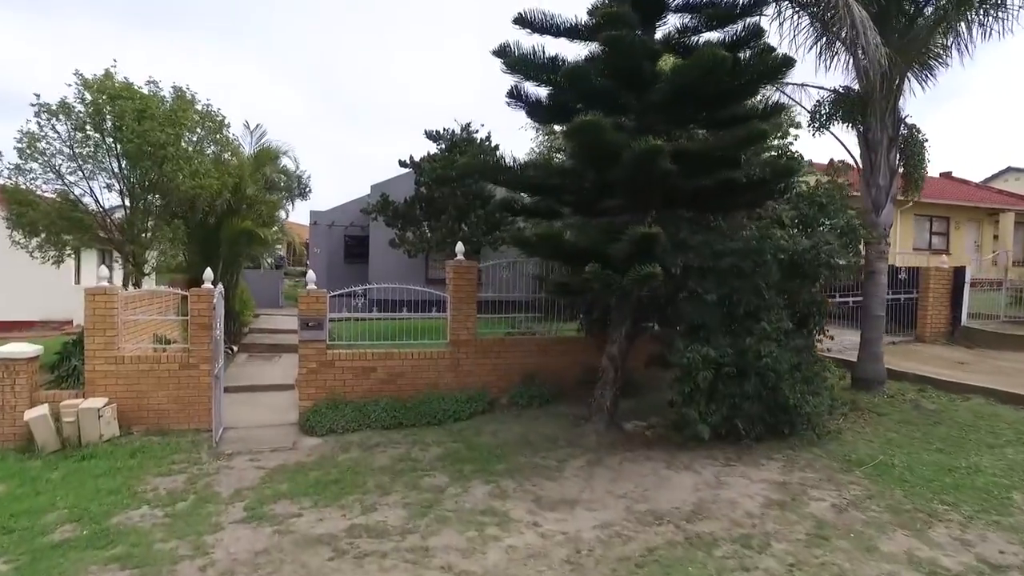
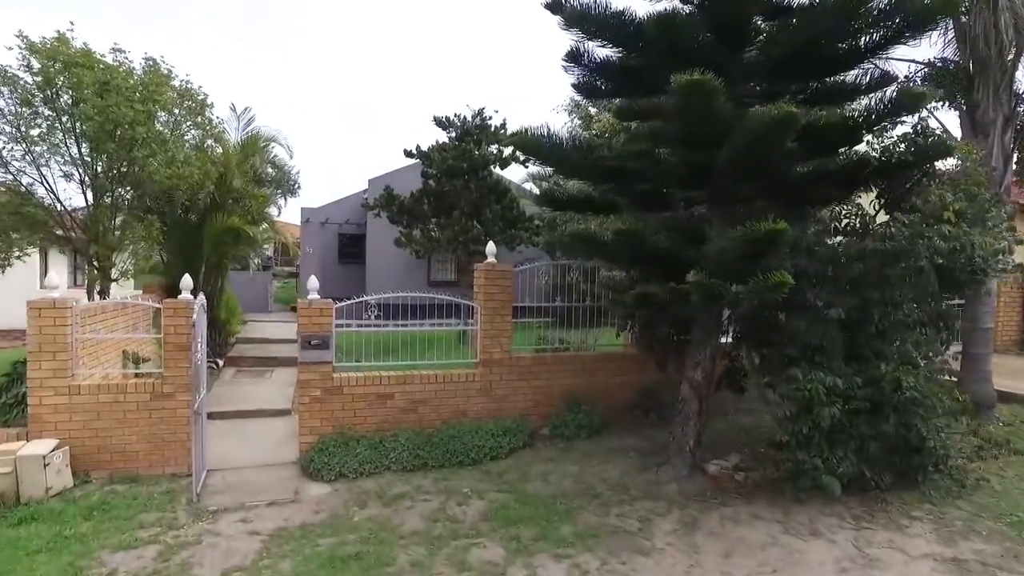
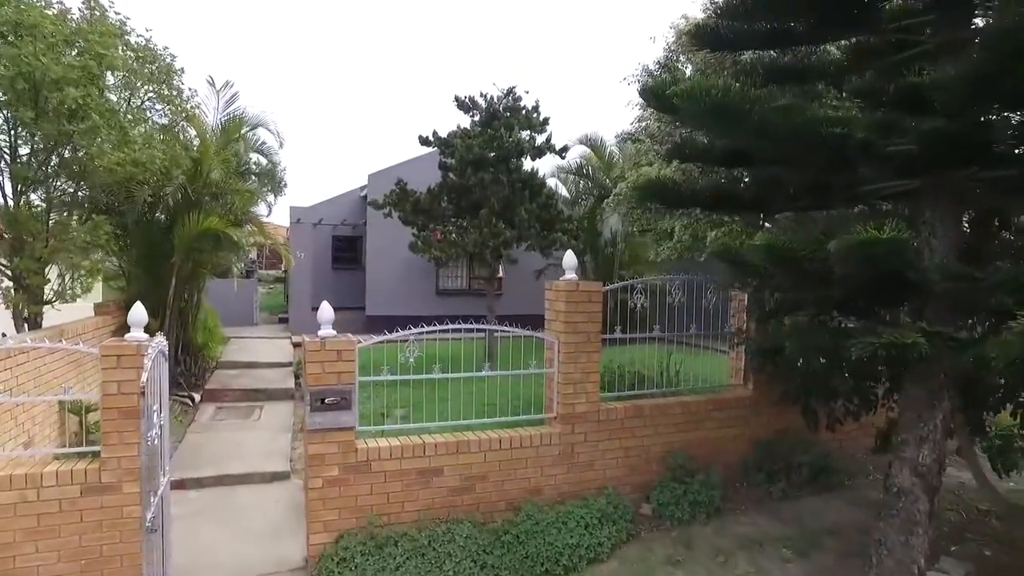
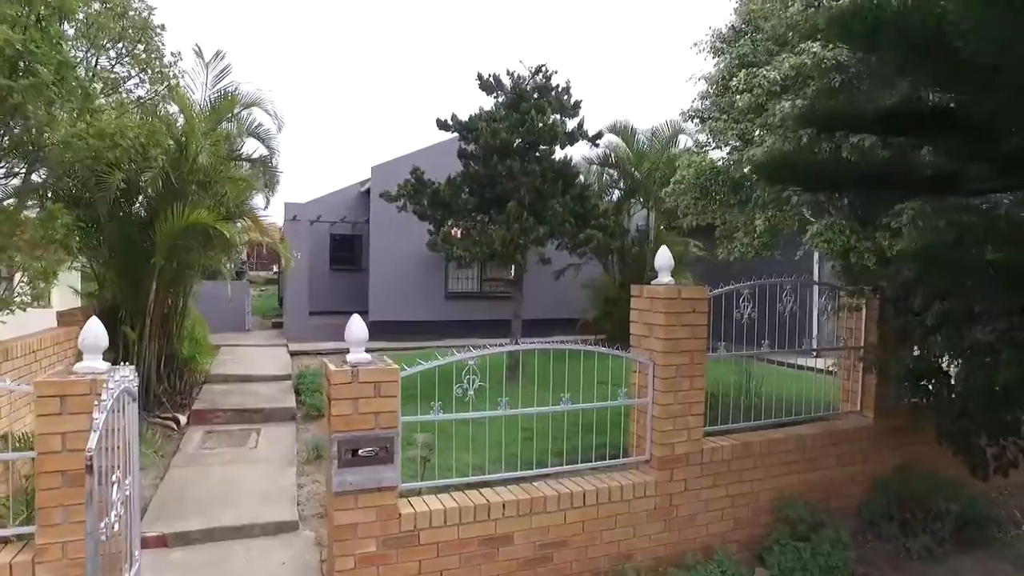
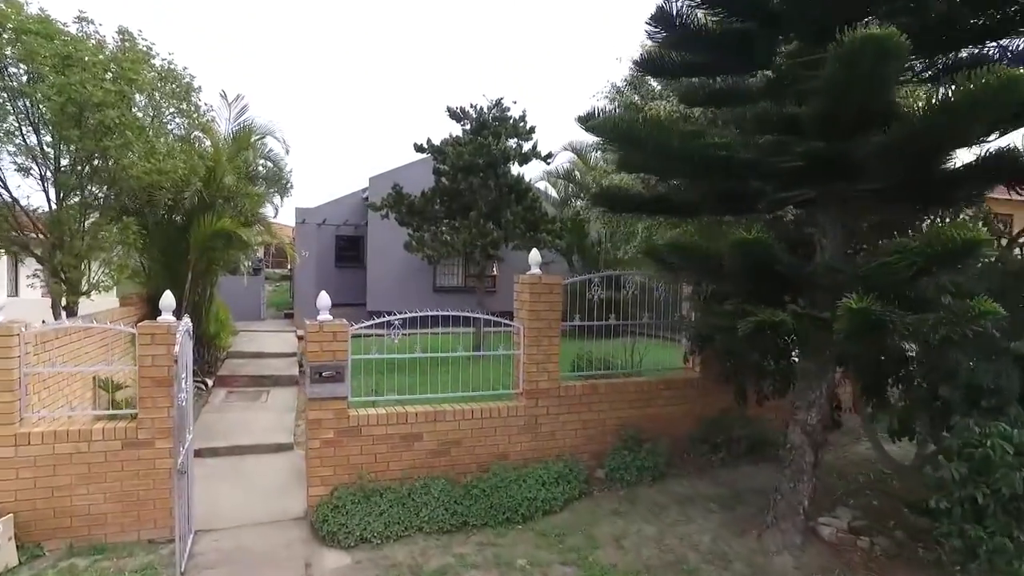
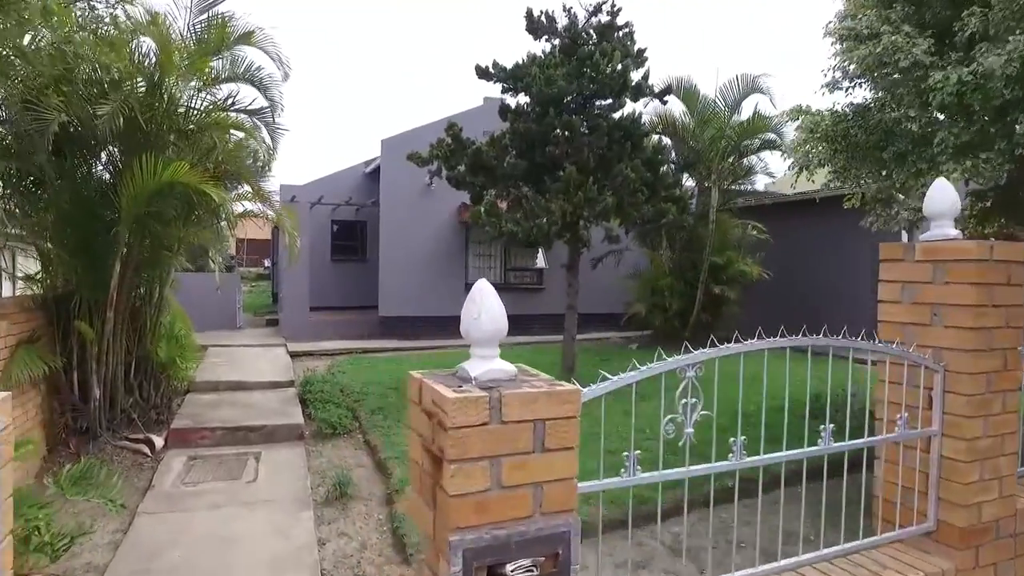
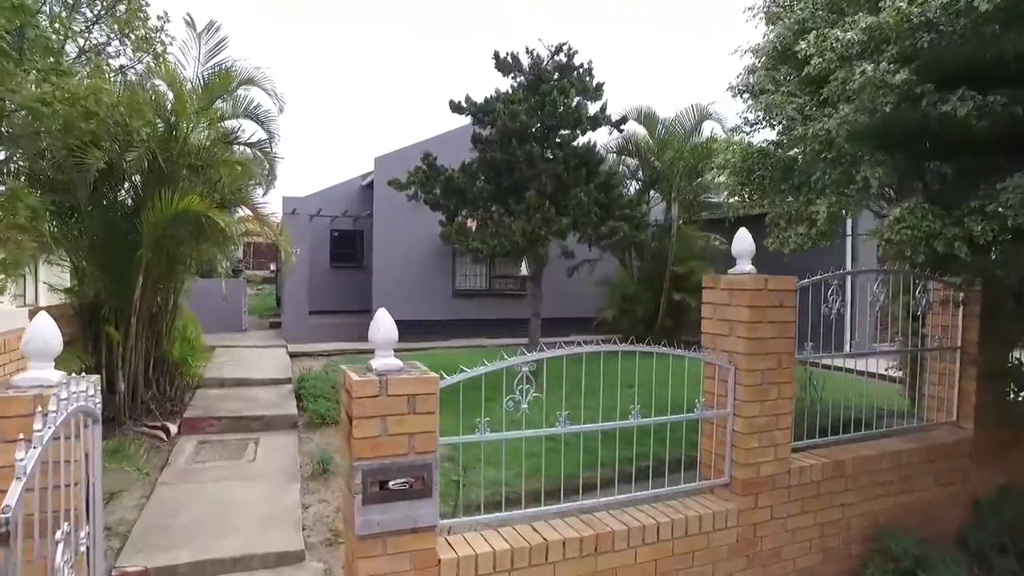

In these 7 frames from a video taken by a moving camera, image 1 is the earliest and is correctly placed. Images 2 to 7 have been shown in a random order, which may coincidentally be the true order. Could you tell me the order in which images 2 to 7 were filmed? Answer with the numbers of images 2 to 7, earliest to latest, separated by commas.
2, 5, 3, 4, 7, 6
